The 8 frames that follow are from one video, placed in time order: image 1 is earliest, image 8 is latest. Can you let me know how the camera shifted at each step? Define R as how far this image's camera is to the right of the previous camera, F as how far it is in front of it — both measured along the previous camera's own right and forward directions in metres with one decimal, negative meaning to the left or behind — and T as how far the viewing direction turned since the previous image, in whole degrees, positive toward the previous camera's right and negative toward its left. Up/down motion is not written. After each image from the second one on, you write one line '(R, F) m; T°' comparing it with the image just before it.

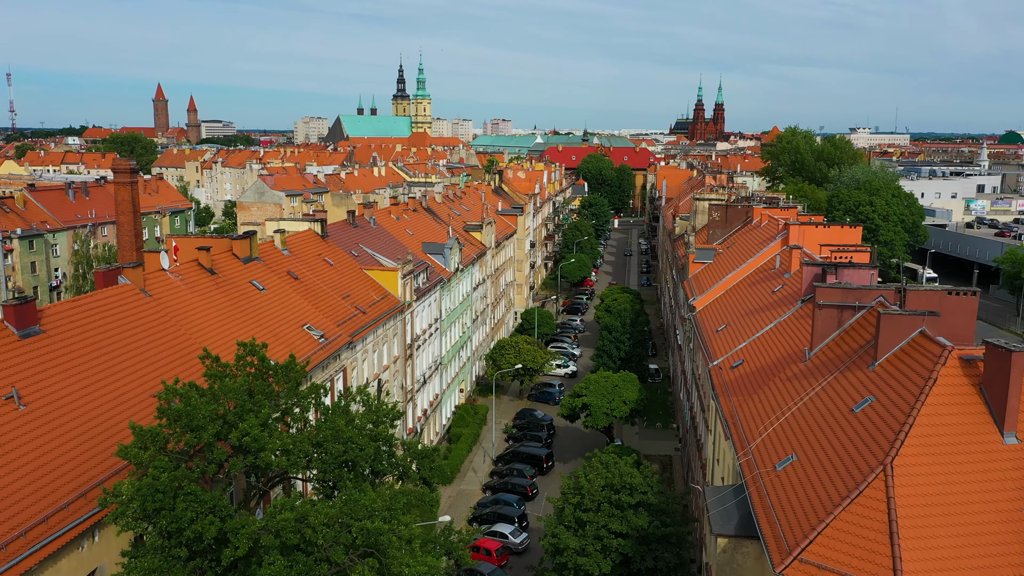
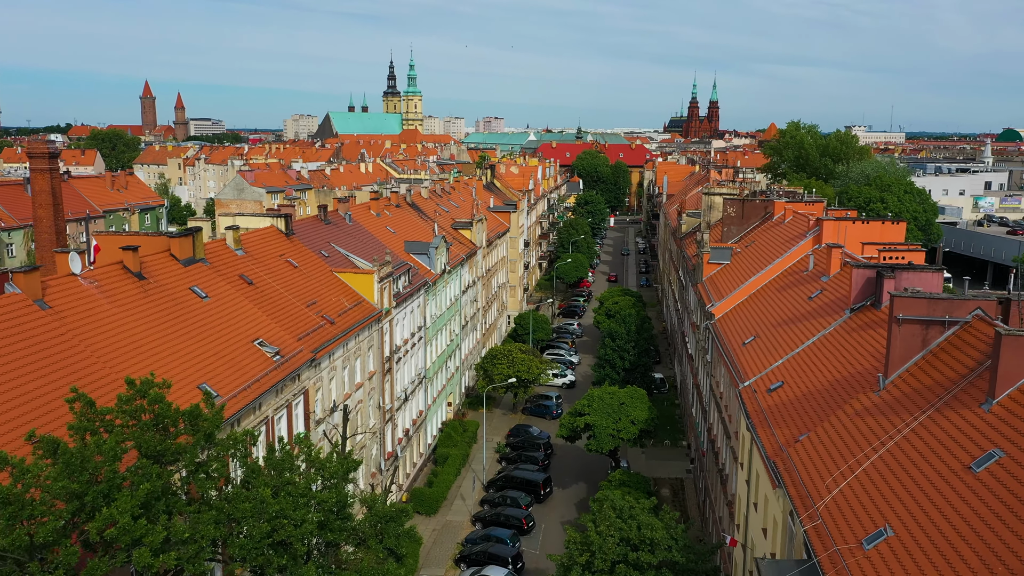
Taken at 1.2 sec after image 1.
(0.0, +5.6) m; 0°
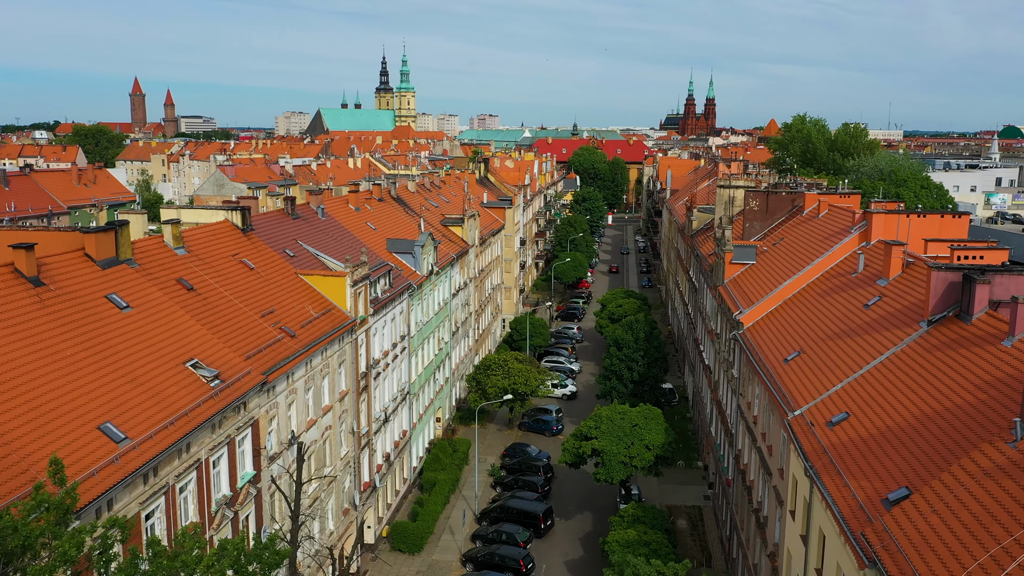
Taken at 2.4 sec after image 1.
(0.0, +5.6) m; 0°
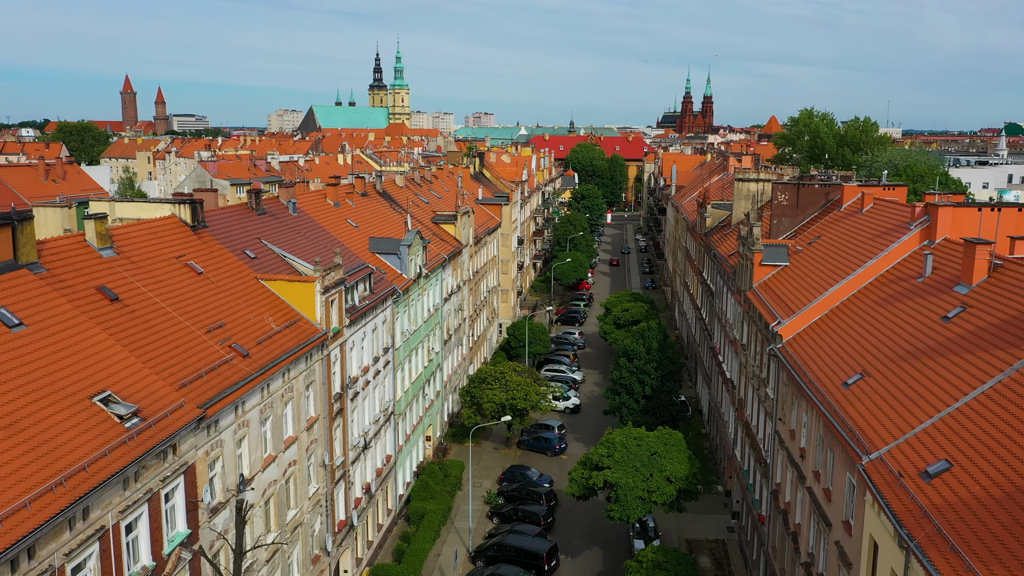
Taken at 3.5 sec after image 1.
(-0.1, +5.1) m; 0°
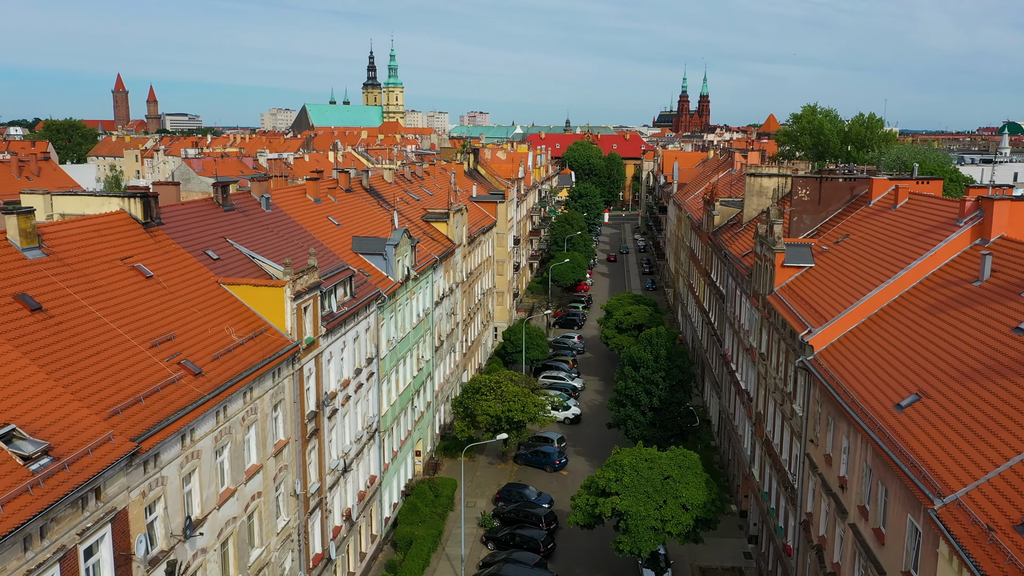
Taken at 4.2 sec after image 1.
(0.0, +3.4) m; 0°
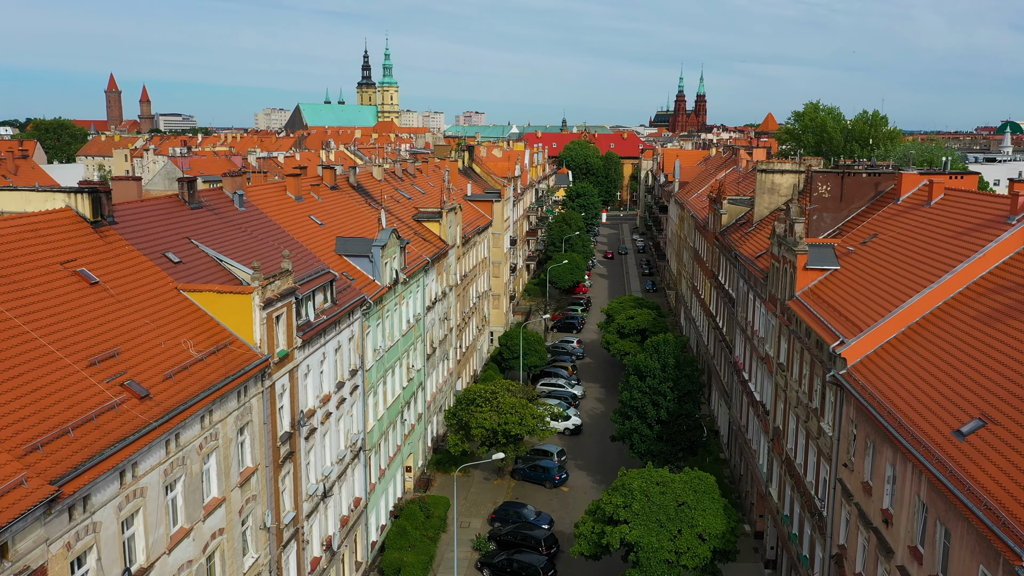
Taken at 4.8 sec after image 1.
(0.0, +2.8) m; 0°
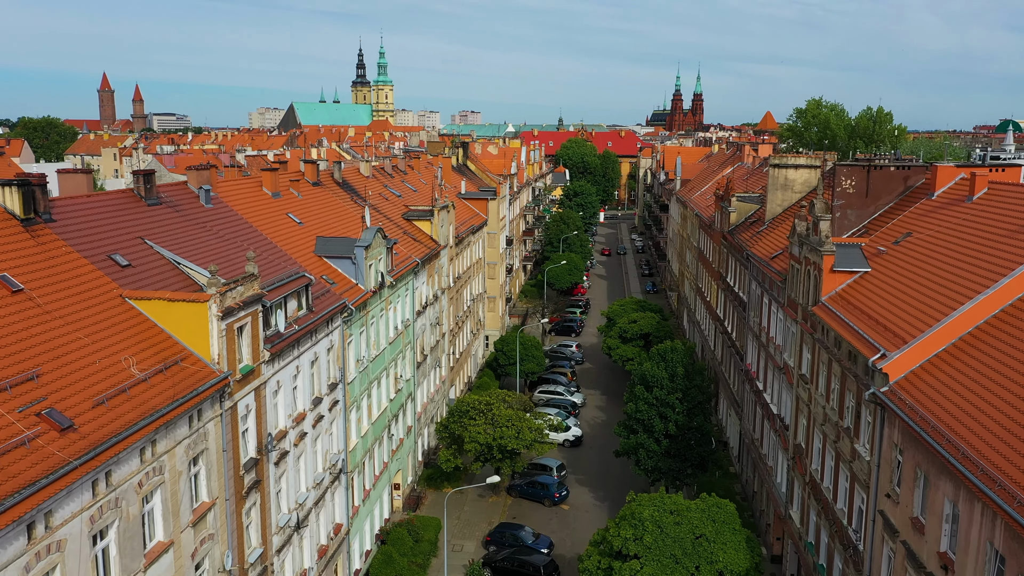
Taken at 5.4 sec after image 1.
(0.0, +2.8) m; 0°
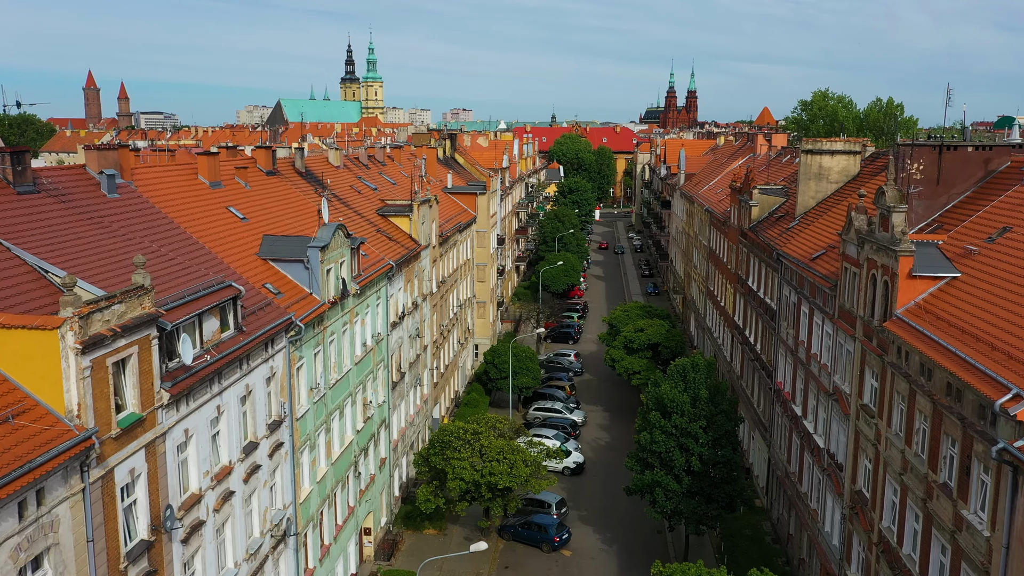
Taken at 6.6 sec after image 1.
(+0.1, +5.8) m; 0°
